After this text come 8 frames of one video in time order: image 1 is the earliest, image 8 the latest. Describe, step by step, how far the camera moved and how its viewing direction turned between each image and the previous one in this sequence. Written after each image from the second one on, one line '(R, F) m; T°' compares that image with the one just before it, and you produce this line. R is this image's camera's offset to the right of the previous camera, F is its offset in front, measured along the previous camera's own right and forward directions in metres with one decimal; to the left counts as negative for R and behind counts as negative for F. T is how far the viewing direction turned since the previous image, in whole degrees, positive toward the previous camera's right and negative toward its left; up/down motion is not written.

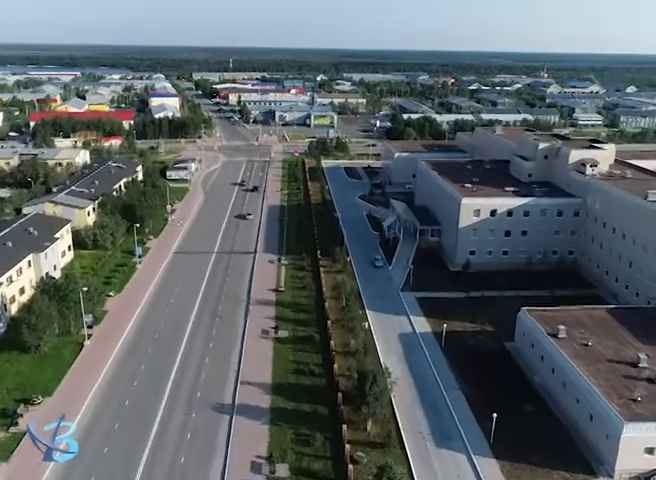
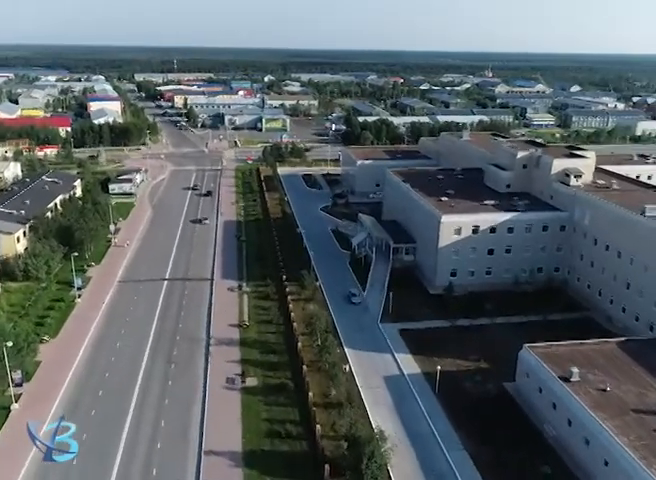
(-1.2, +4.9) m; +5°
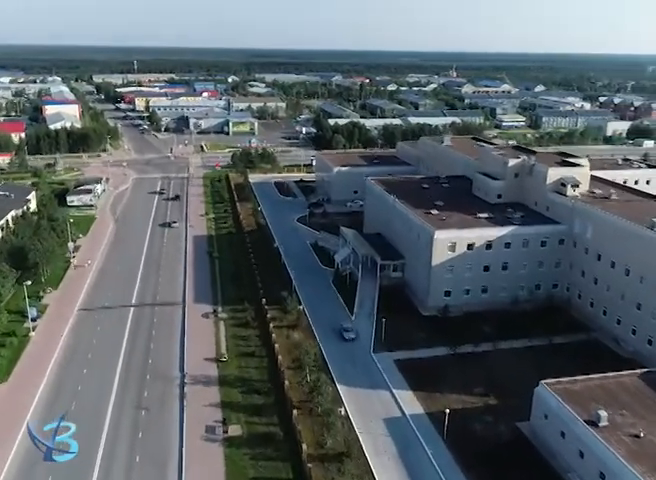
(-1.1, +3.6) m; +3°
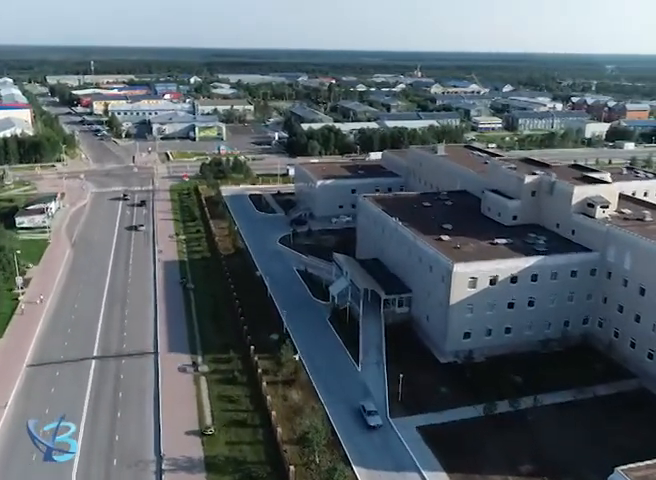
(-1.9, +6.0) m; +3°
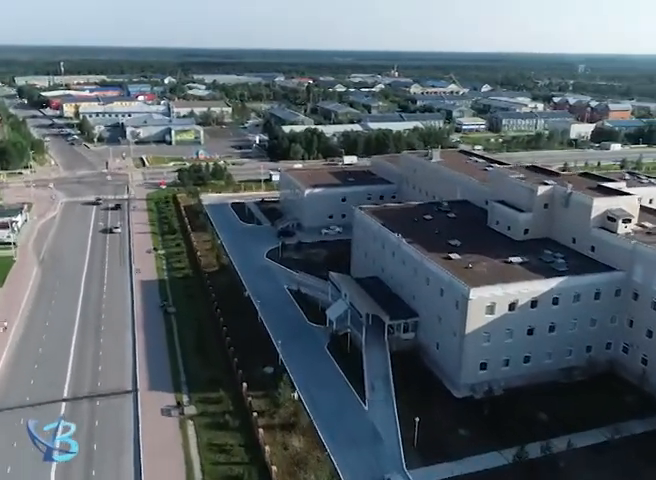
(-1.2, +3.6) m; +2°
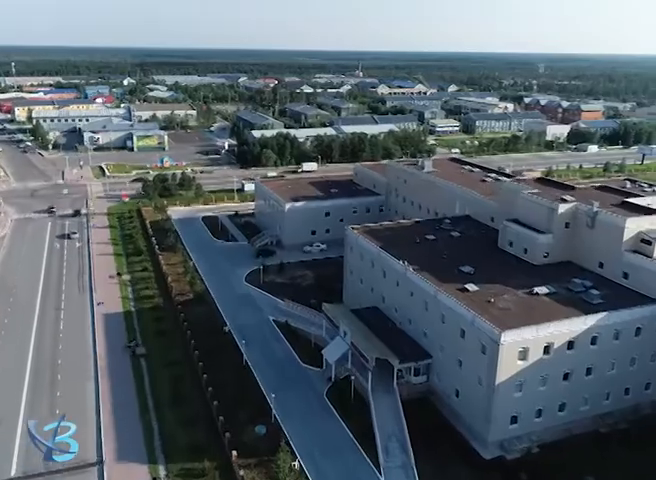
(-1.6, +4.9) m; +3°
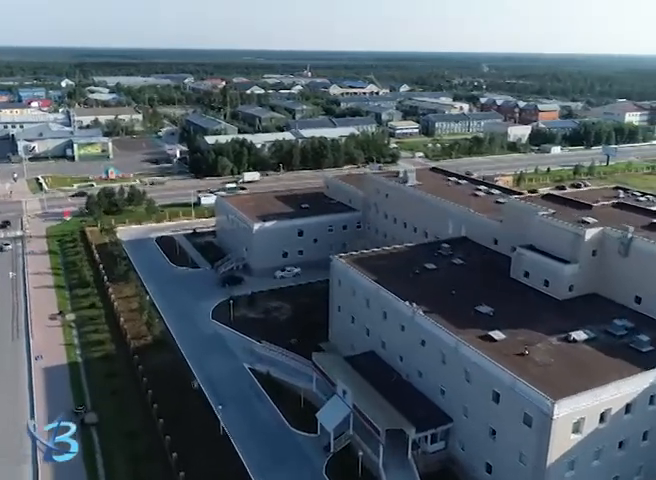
(-1.8, +5.6) m; +5°
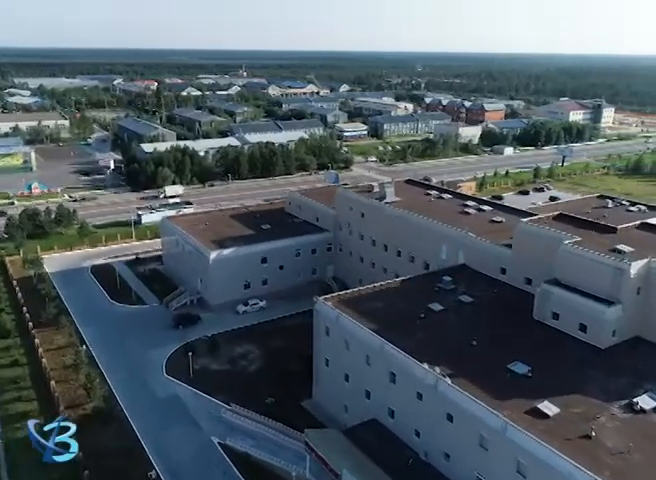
(-2.0, +6.1) m; +6°
